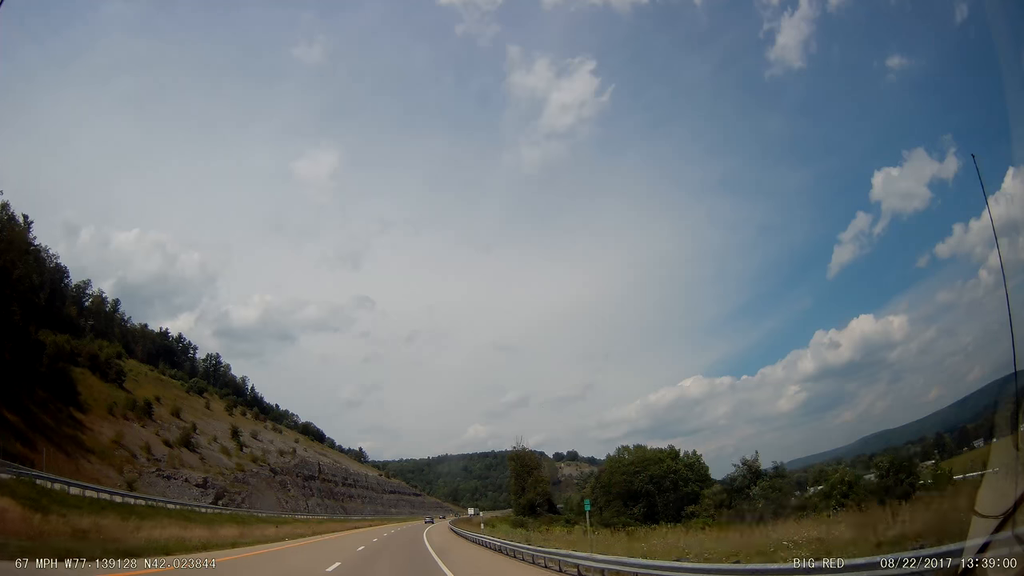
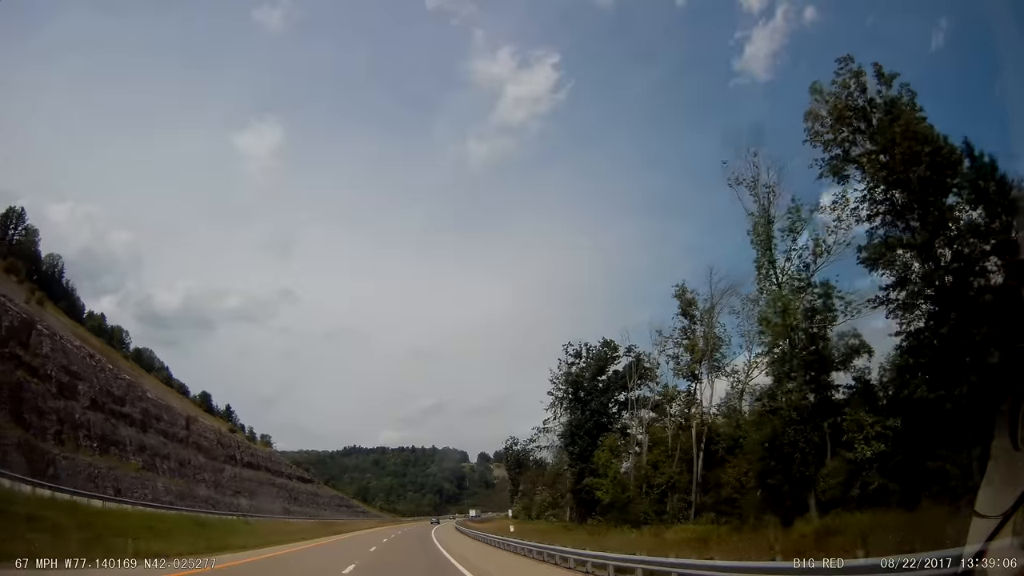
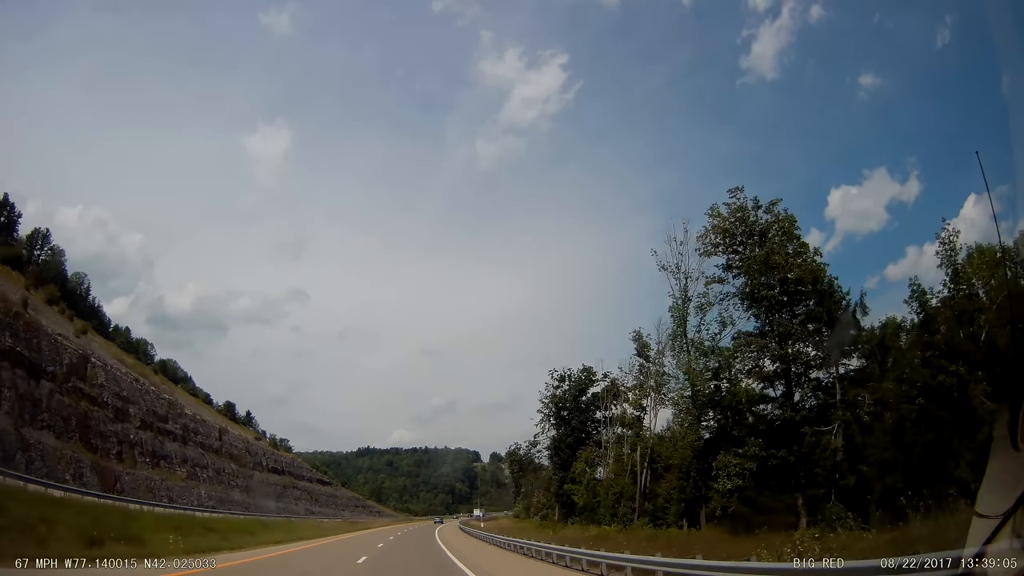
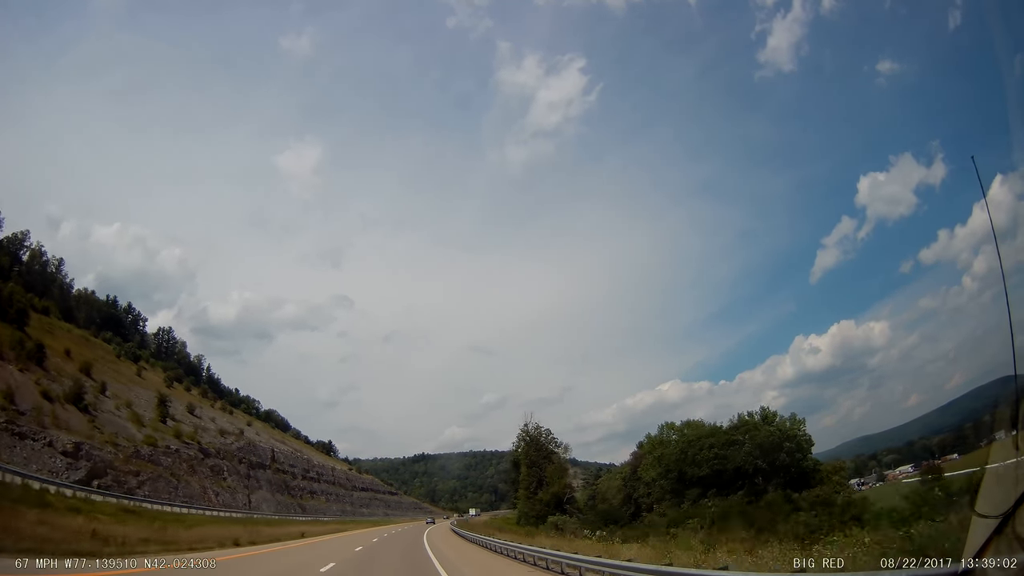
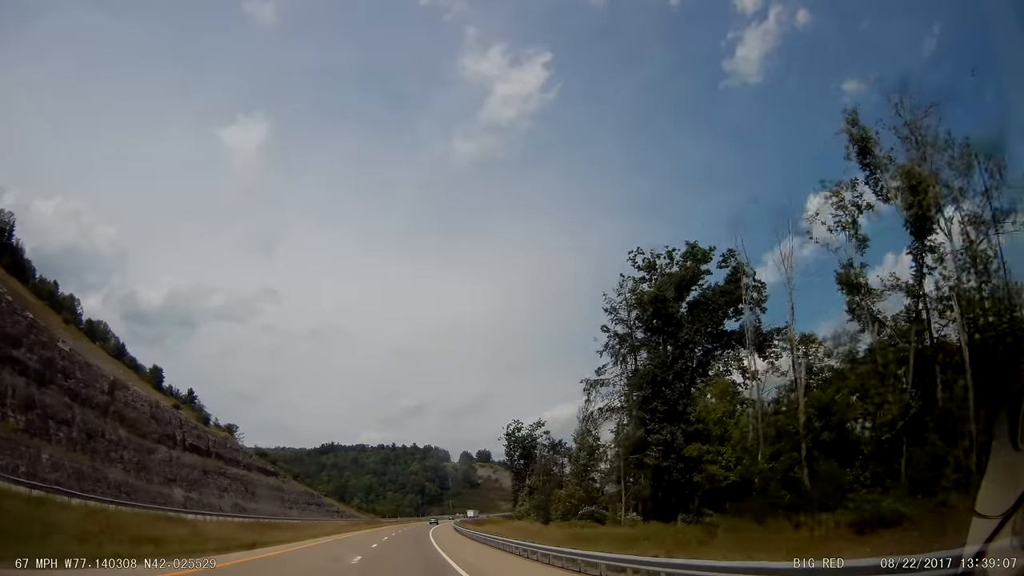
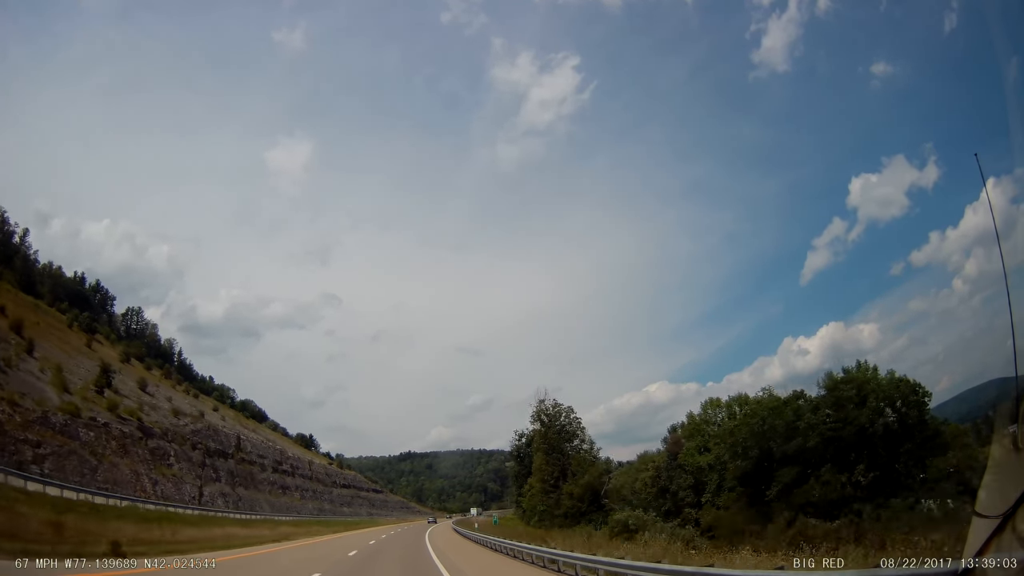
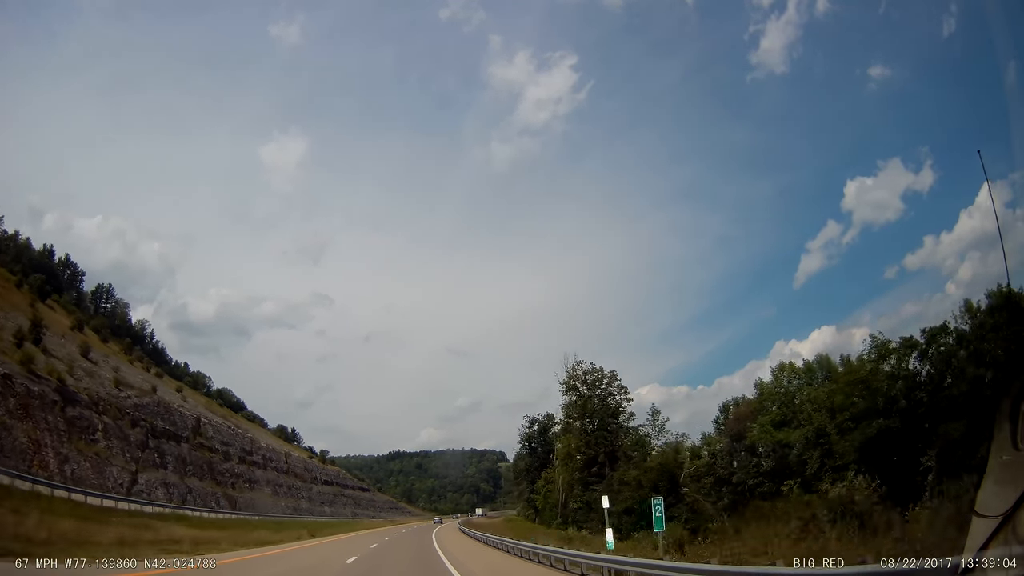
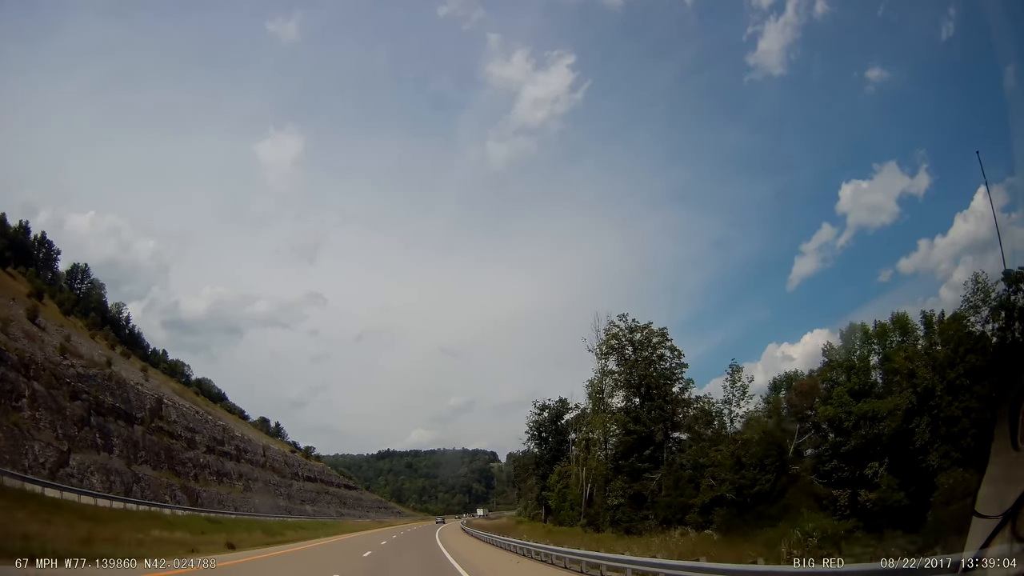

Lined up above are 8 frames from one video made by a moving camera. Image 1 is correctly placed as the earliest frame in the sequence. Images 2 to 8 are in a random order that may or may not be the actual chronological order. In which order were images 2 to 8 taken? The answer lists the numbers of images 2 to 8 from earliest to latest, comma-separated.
4, 6, 7, 8, 3, 2, 5
